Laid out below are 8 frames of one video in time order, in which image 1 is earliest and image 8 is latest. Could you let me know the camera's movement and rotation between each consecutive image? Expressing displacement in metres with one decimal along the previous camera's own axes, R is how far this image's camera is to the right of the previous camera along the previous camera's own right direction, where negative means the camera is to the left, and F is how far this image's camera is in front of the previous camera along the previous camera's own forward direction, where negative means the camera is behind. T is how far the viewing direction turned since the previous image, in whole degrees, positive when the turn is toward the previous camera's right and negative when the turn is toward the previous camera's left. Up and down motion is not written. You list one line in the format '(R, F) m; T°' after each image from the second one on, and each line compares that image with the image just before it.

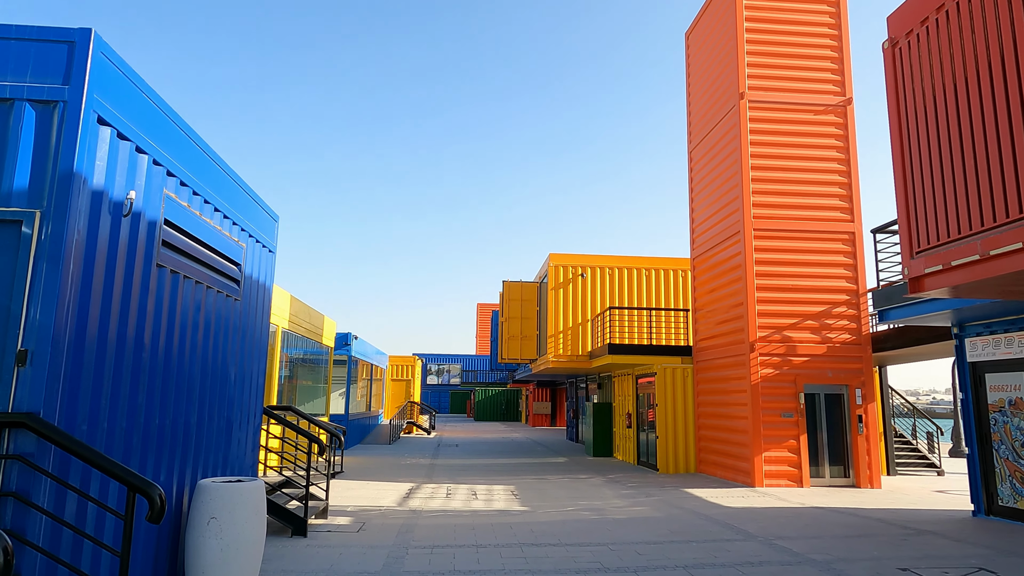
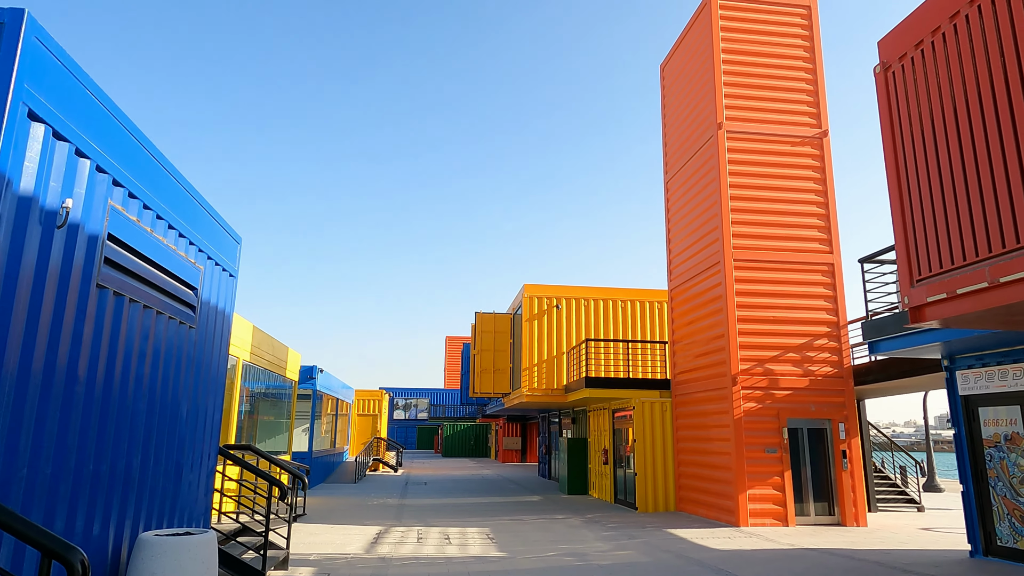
(-0.1, +0.5) m; +3°
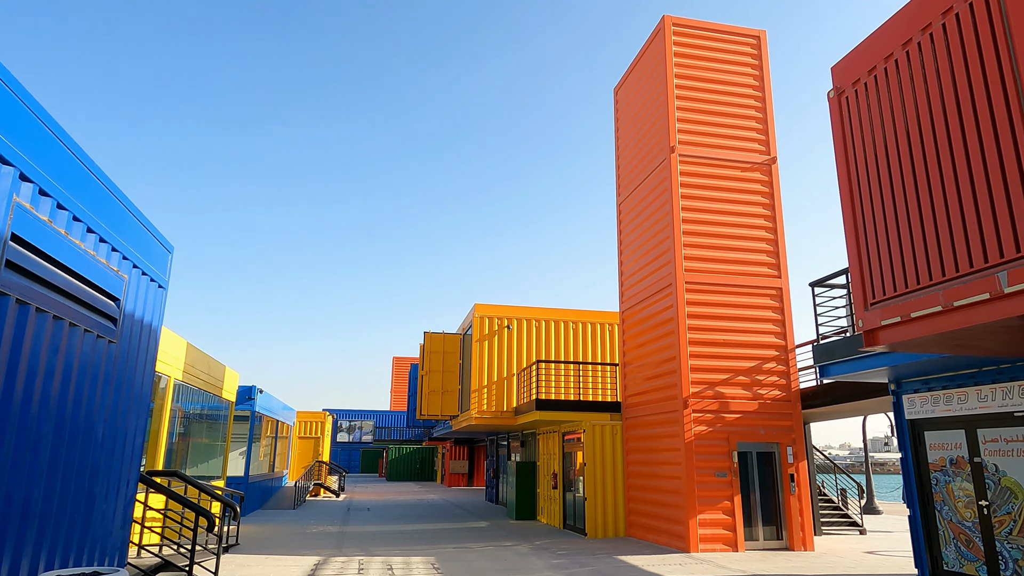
(0.0, +0.3) m; +4°
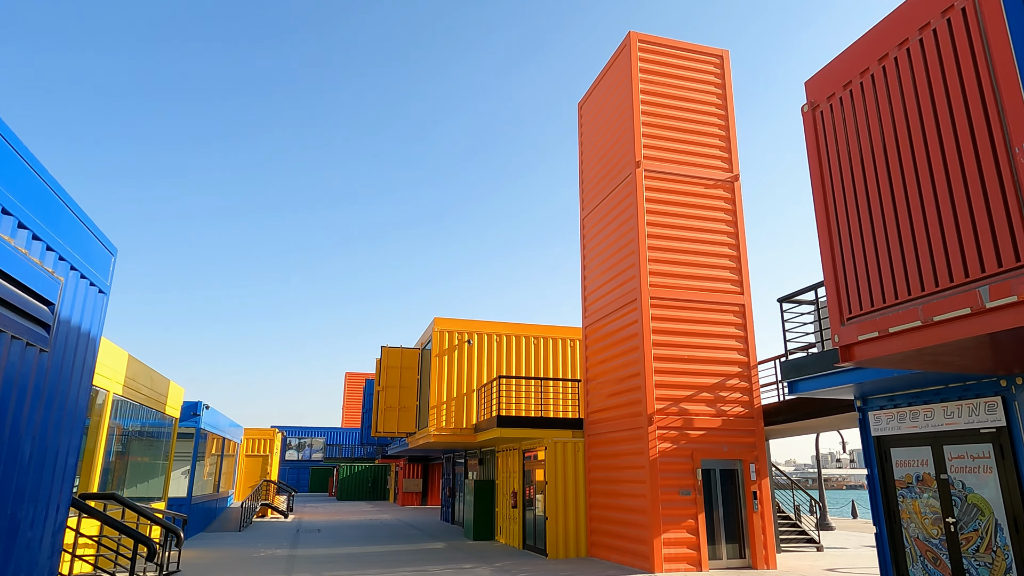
(-0.2, +0.3) m; +4°
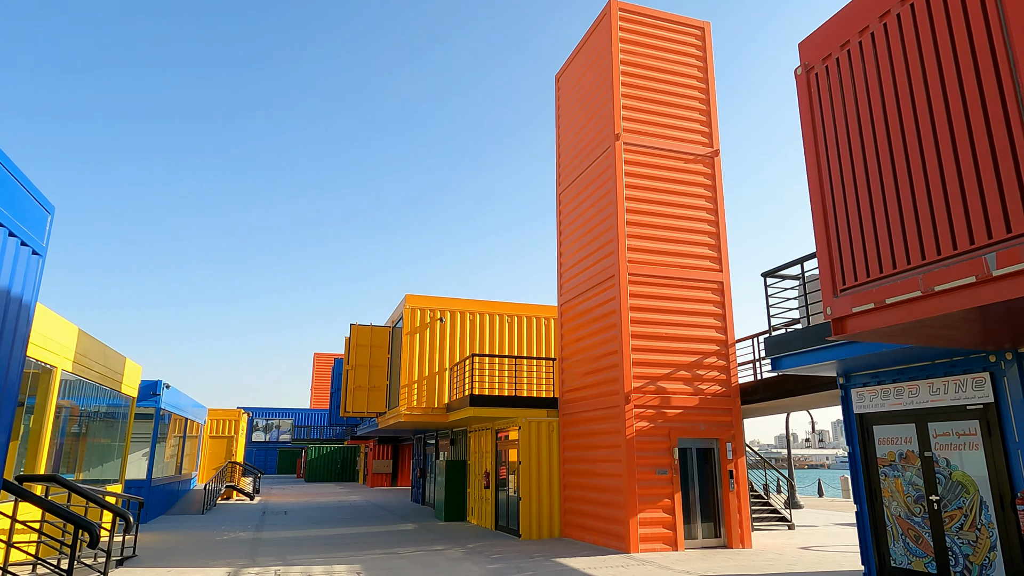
(-0.1, +0.4) m; +2°
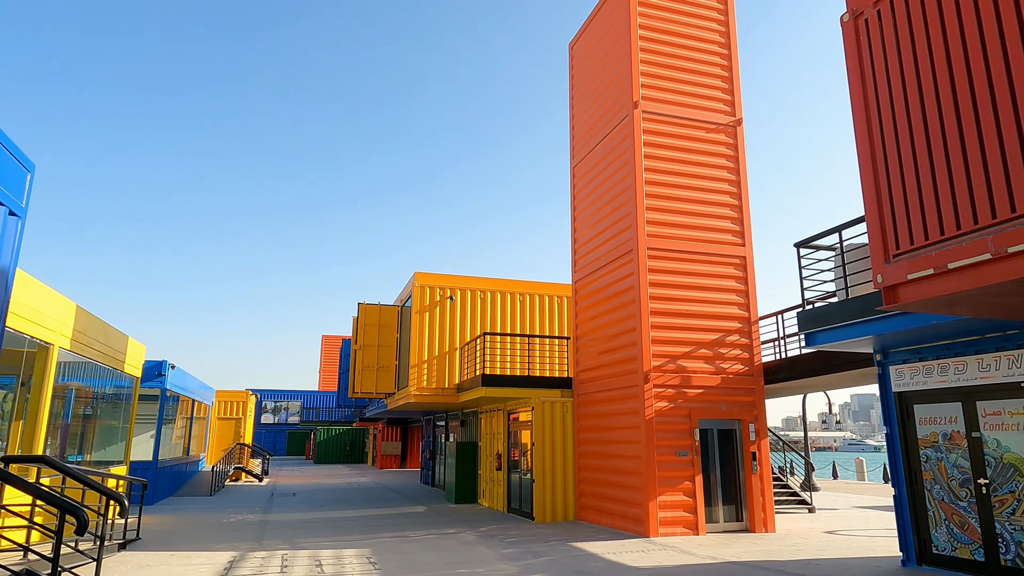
(-0.1, +0.5) m; -1°
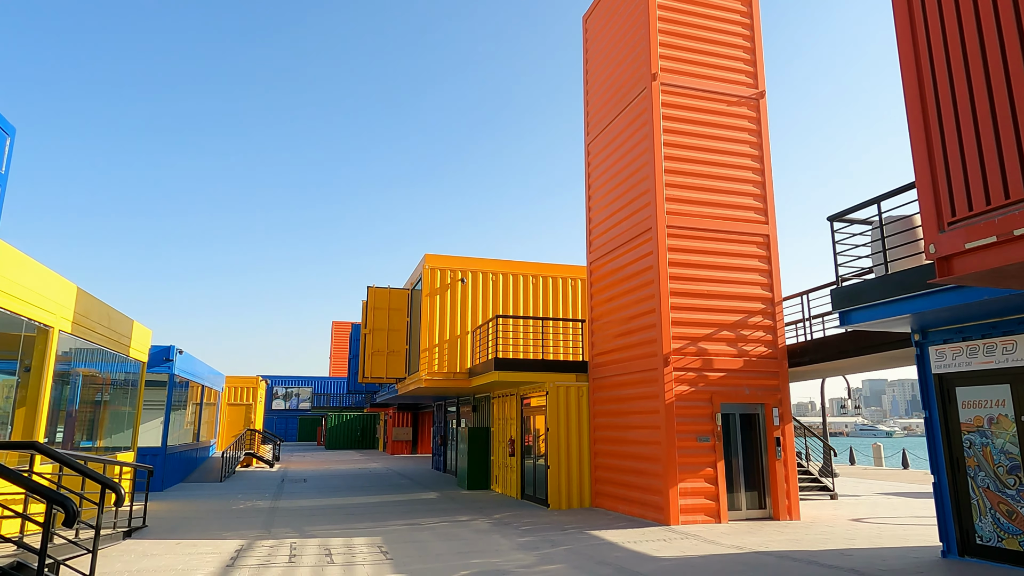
(-0.1, +0.4) m; -1°
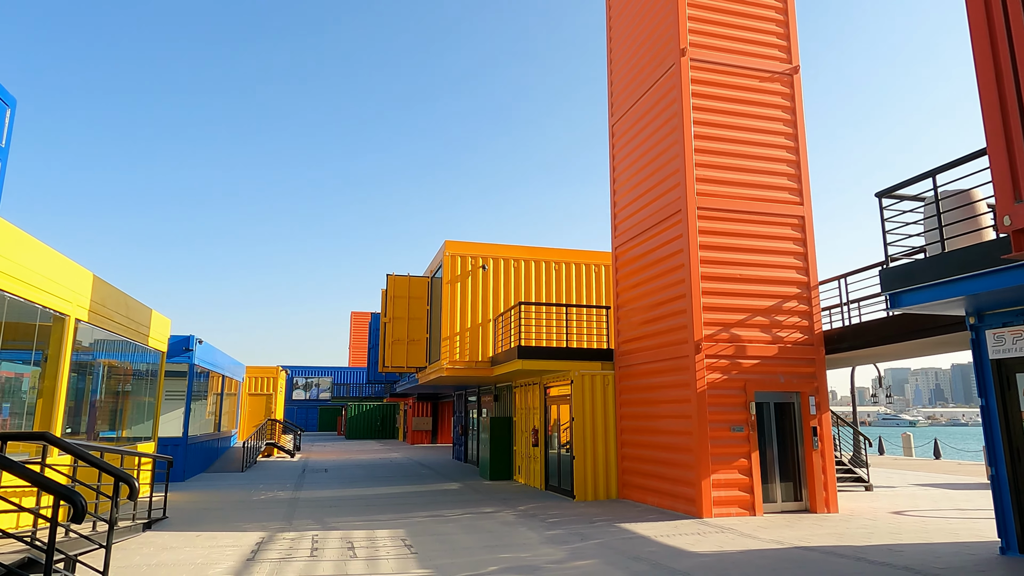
(-0.1, +0.4) m; -1°
